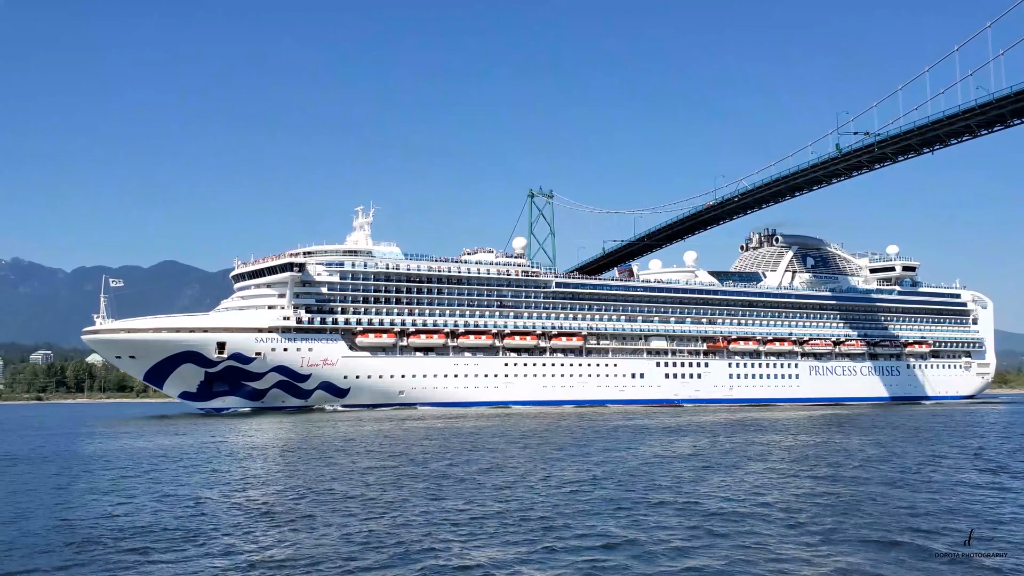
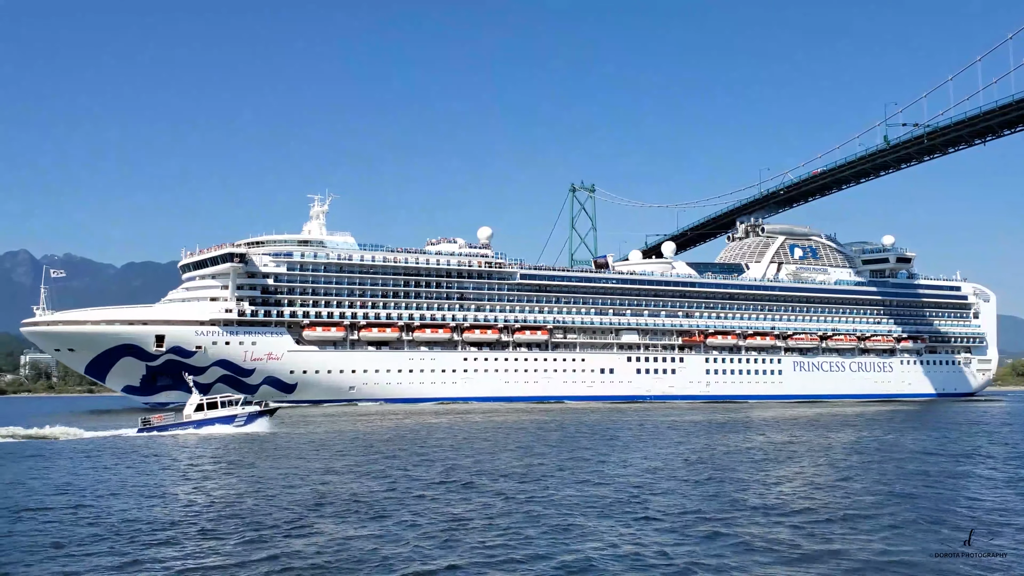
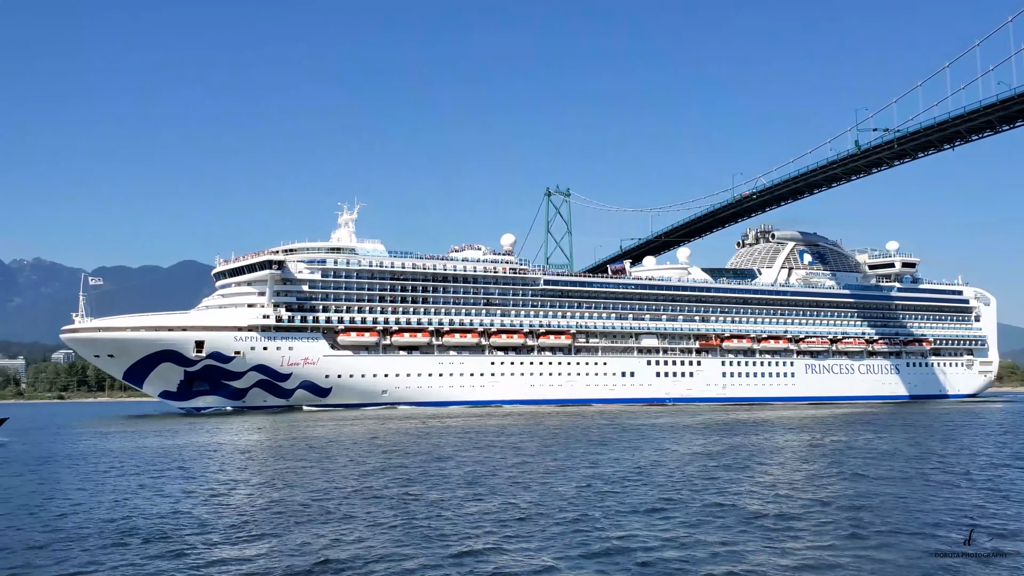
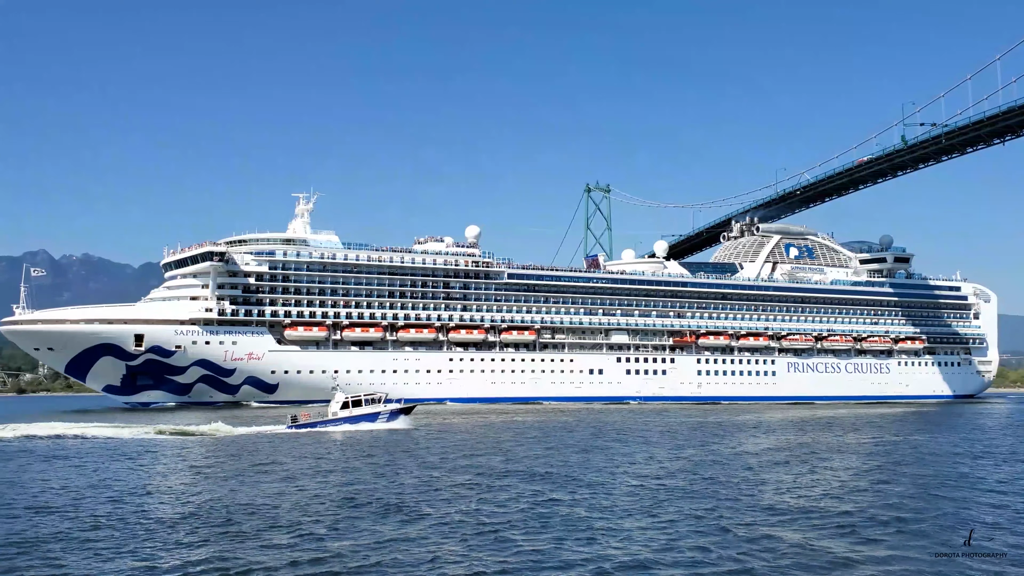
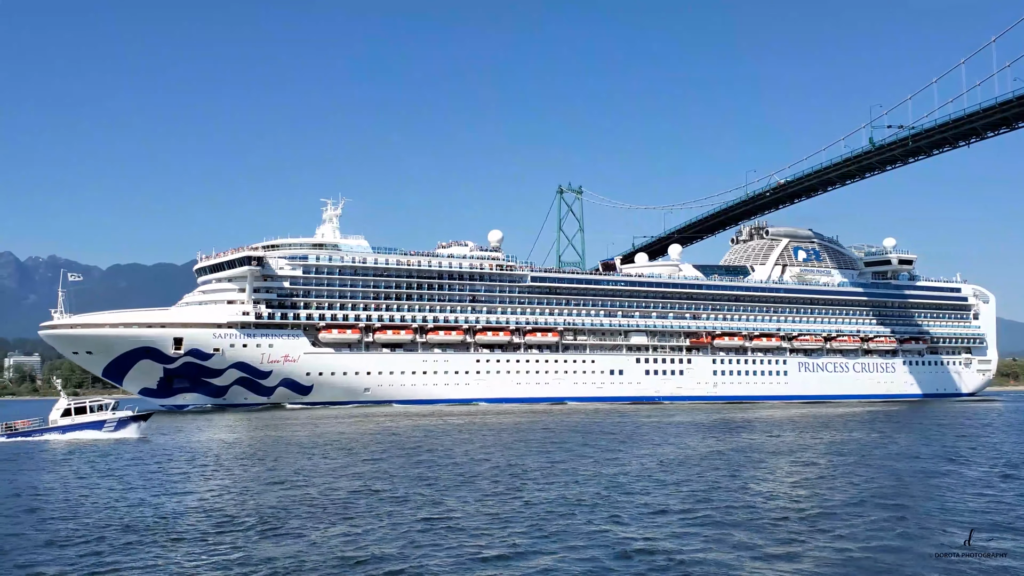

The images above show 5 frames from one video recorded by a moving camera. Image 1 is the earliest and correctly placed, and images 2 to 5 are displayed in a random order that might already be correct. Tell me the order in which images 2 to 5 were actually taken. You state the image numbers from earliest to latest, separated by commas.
3, 5, 2, 4
